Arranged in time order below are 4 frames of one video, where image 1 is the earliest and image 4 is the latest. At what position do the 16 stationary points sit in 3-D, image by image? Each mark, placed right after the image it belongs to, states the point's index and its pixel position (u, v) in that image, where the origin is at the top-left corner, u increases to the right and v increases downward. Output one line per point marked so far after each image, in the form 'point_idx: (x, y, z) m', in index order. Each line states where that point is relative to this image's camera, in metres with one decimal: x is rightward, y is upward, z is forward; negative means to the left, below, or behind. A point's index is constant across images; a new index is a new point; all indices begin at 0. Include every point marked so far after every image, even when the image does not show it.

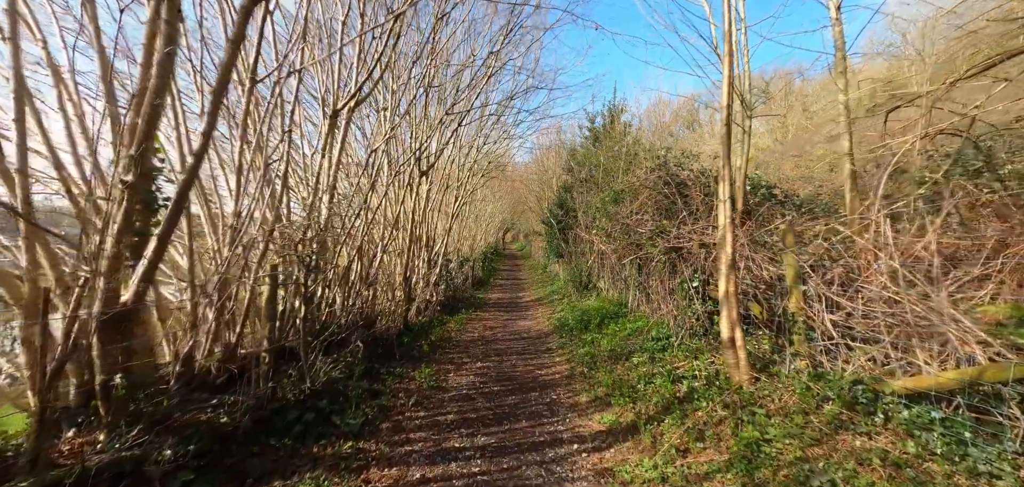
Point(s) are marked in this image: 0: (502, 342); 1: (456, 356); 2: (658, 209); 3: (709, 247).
0: (-0.2, -2.1, +8.1) m
1: (-1.0, -2.0, +6.7) m
2: (+2.9, +0.7, +7.4) m
3: (+3.0, 0.0, +5.8) m
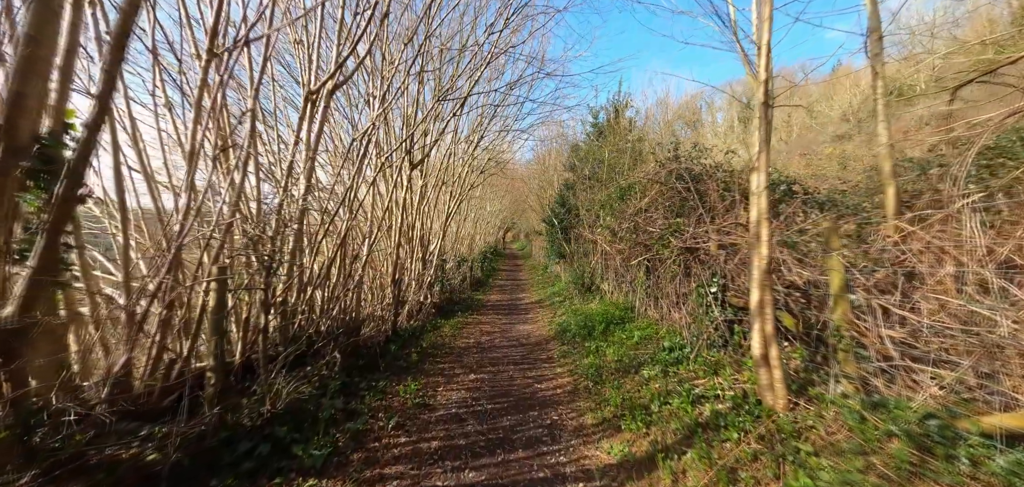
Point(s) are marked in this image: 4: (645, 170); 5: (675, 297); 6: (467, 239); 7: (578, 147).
0: (-0.3, -2.1, +7.5) m
1: (-1.0, -2.0, +6.1) m
2: (+2.9, +0.7, +6.8) m
3: (+2.9, -0.1, +5.2) m
4: (+2.8, +1.6, +8.1) m
5: (+2.7, -0.9, +6.4) m
6: (-1.8, +0.2, +15.3) m
7: (+2.6, +3.7, +15.0) m
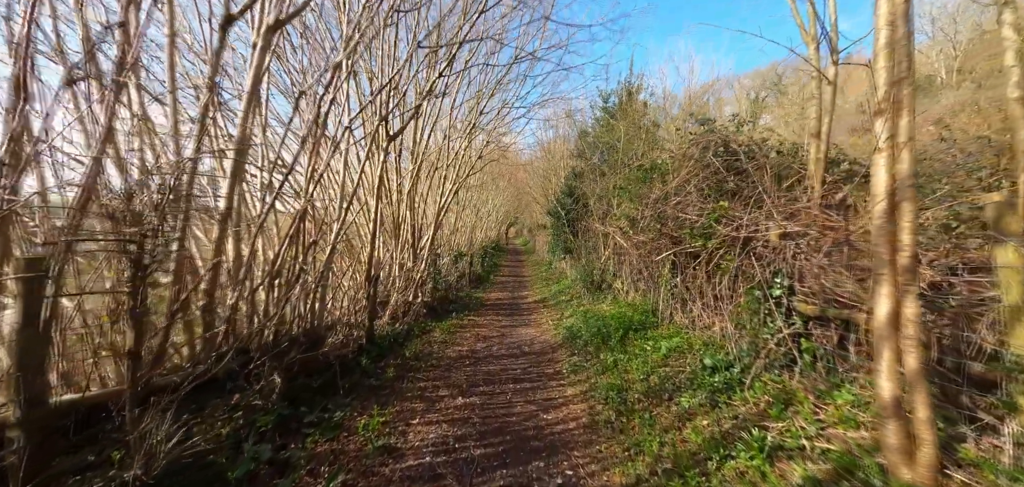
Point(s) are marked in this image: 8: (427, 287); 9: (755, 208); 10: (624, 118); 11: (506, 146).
0: (-0.3, -1.9, +6.3) m
1: (-1.1, -1.8, +4.9) m
2: (+2.9, +0.8, +5.6) m
3: (+2.9, +0.1, +3.9) m
4: (+2.9, +1.7, +6.9) m
5: (+2.7, -0.8, +5.1) m
6: (-1.7, +0.4, +14.1) m
7: (+2.7, +4.0, +13.8) m
8: (-2.1, -1.1, +9.3) m
9: (+2.9, +0.4, +4.6) m
10: (+3.4, +3.8, +11.5) m
11: (-0.2, +3.1, +12.3) m
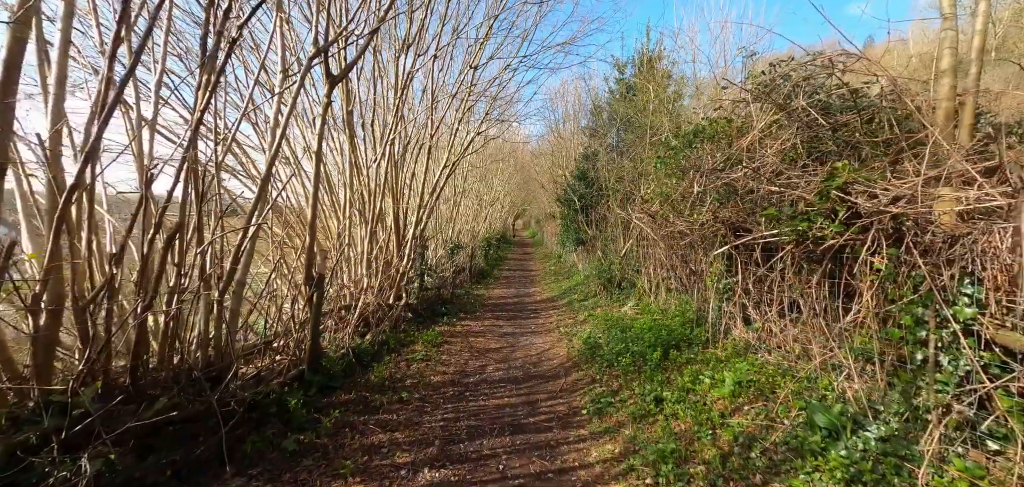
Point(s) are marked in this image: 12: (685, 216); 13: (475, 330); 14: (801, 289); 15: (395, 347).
0: (-0.3, -1.8, +4.7) m
1: (-1.1, -1.7, +3.3) m
2: (+2.8, +0.9, +3.8) m
3: (+2.9, +0.2, +2.2) m
4: (+2.9, +1.9, +5.1) m
5: (+2.7, -0.6, +3.4) m
6: (-1.6, +0.7, +12.5) m
7: (+2.8, +4.3, +12.0) m
8: (-2.0, -0.9, +7.7) m
9: (+2.9, +0.5, +2.9) m
10: (+3.5, +4.1, +9.7) m
11: (-0.1, +3.4, +10.6) m
12: (+2.5, +0.4, +5.2) m
13: (-0.7, -1.7, +7.4) m
14: (+2.7, -0.4, +3.6) m
15: (-1.8, -1.6, +5.9) m
